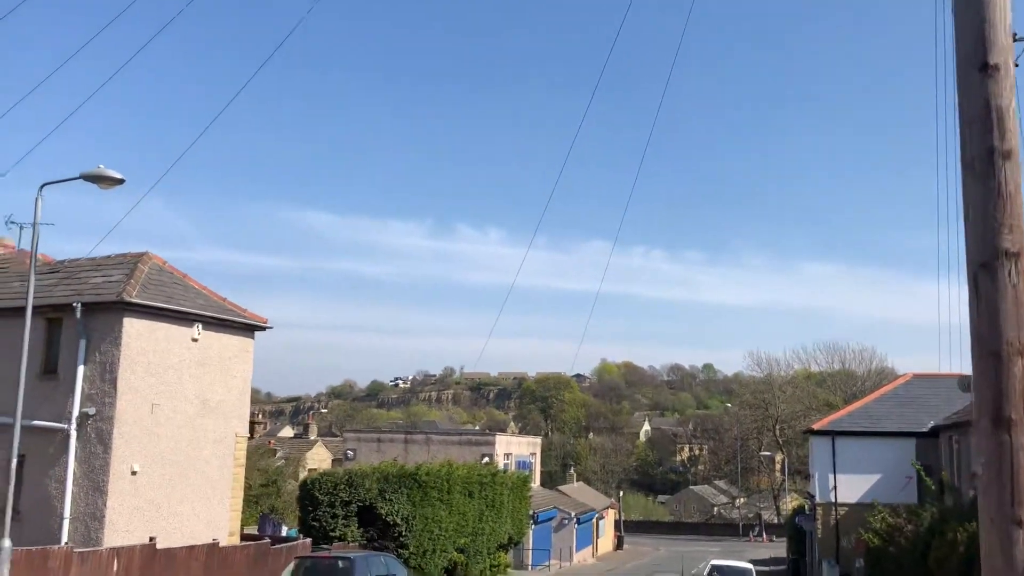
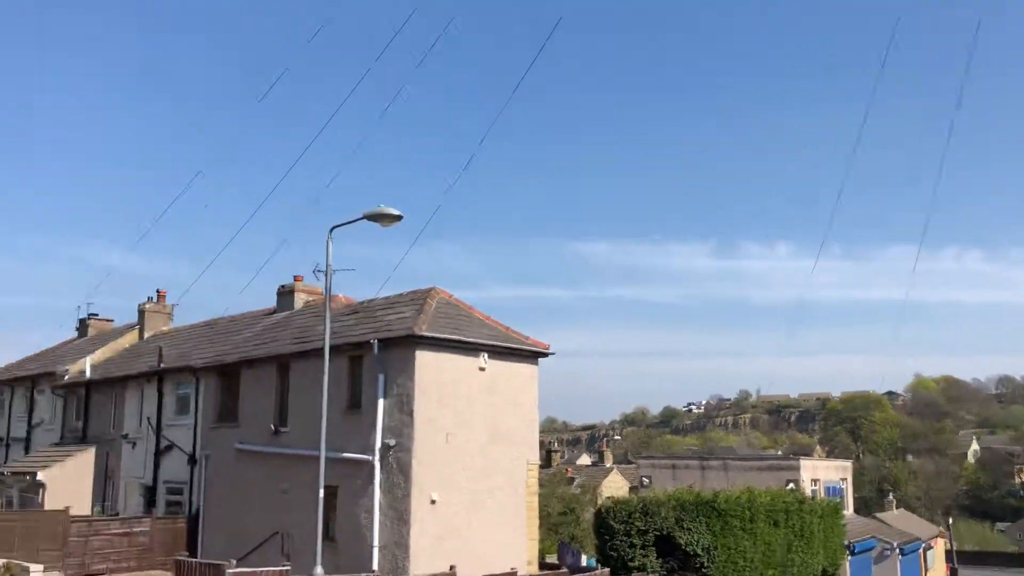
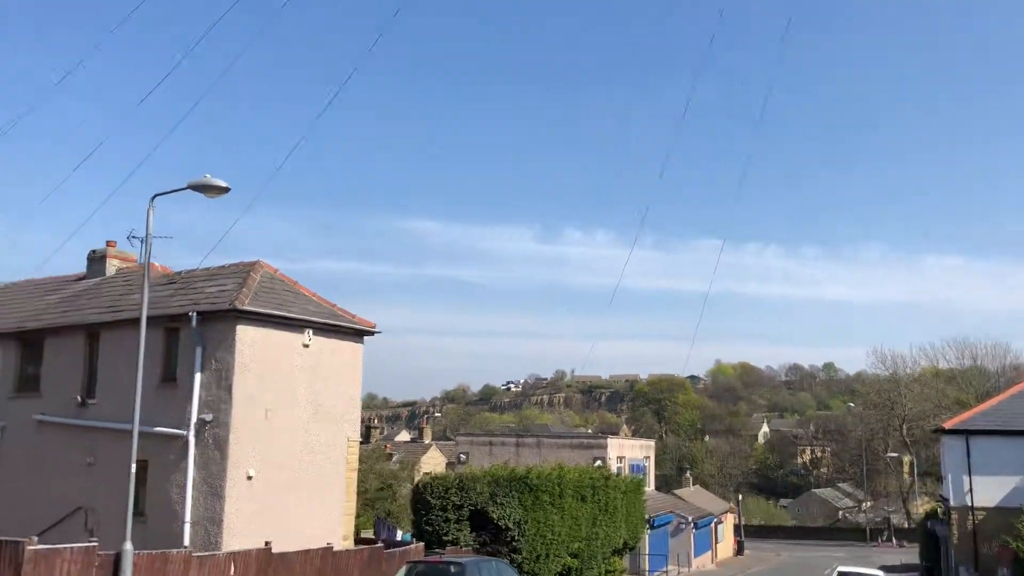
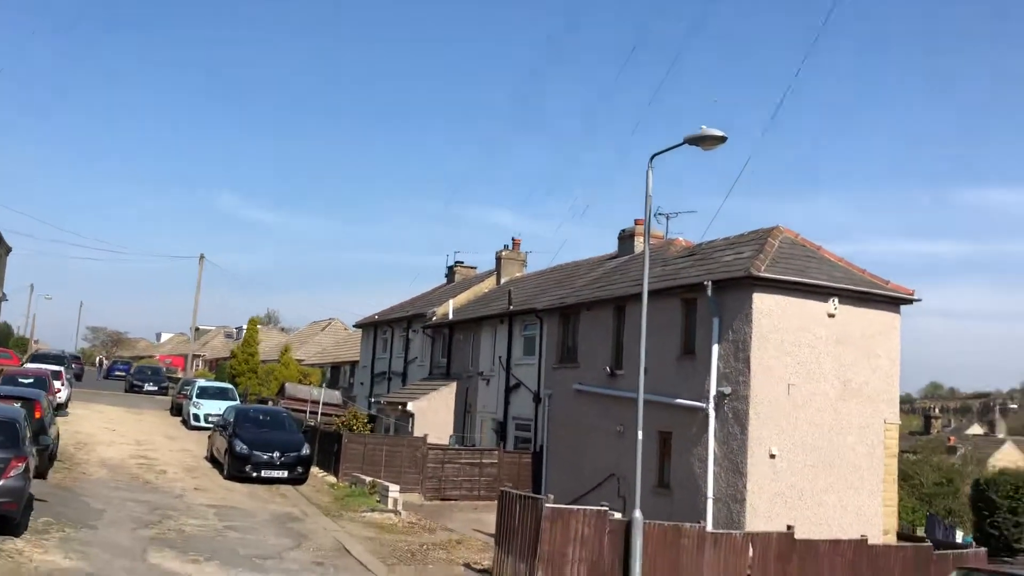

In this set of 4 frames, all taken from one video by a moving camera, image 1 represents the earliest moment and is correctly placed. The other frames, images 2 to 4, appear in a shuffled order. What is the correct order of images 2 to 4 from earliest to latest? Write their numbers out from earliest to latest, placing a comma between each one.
3, 2, 4
